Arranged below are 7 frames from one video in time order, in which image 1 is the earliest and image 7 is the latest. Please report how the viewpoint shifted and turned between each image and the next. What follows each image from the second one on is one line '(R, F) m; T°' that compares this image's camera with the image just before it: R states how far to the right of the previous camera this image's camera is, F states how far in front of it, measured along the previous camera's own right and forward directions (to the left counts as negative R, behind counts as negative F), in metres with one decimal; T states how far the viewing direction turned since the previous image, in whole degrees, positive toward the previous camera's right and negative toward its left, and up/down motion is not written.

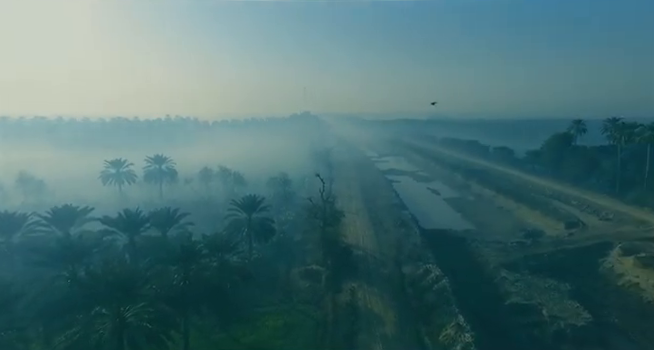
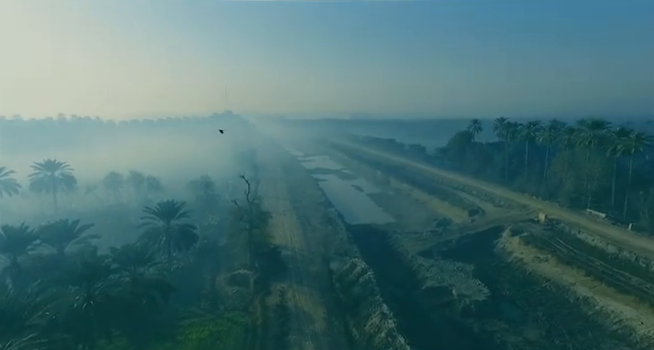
(+0.3, -0.3) m; +12°
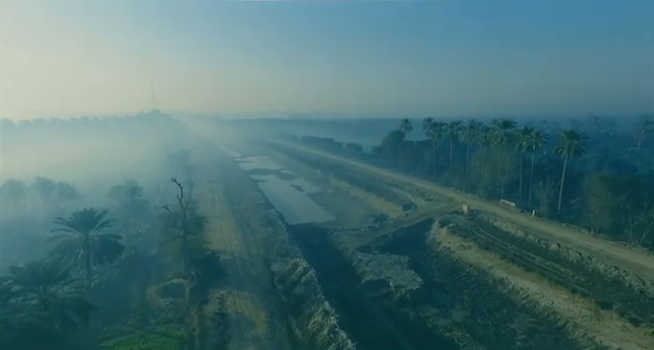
(+0.1, -0.2) m; +10°
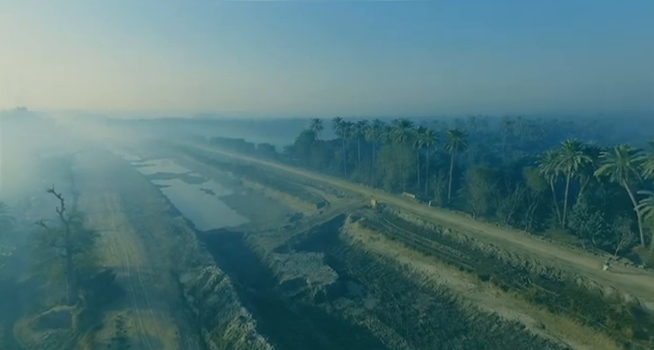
(-0.6, 0.0) m; +15°
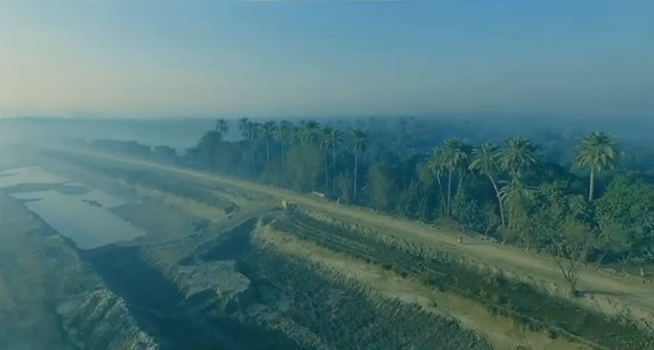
(-1.5, +0.2) m; +18°
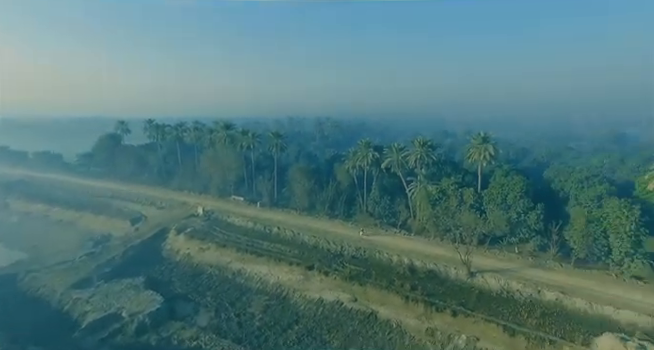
(-0.9, +0.4) m; +15°
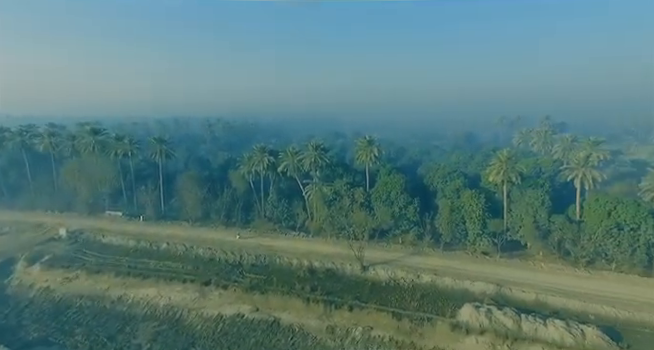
(-0.6, +0.7) m; +18°
